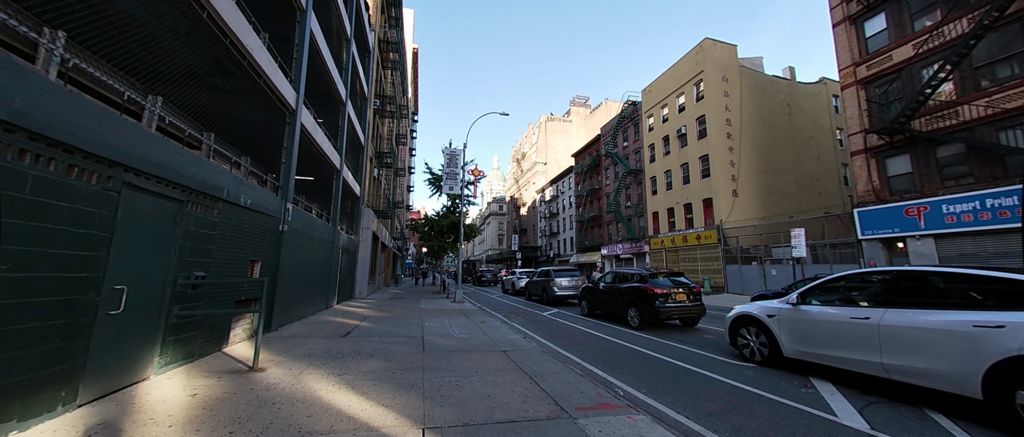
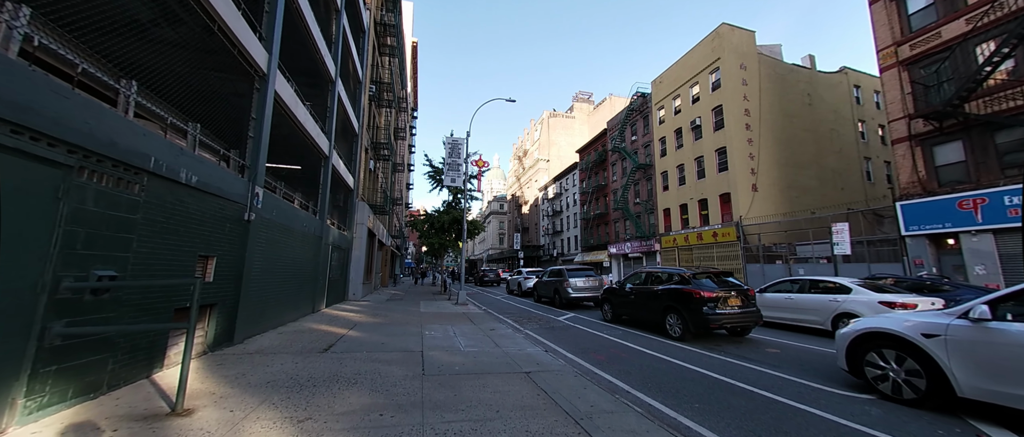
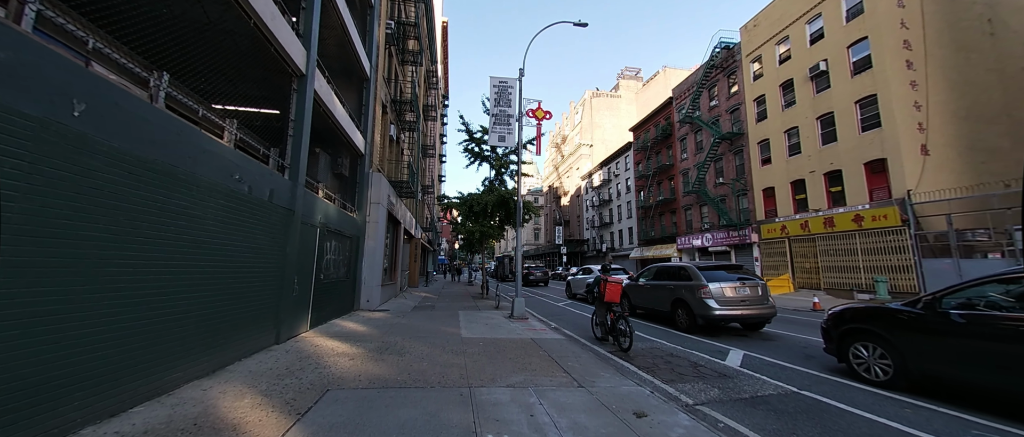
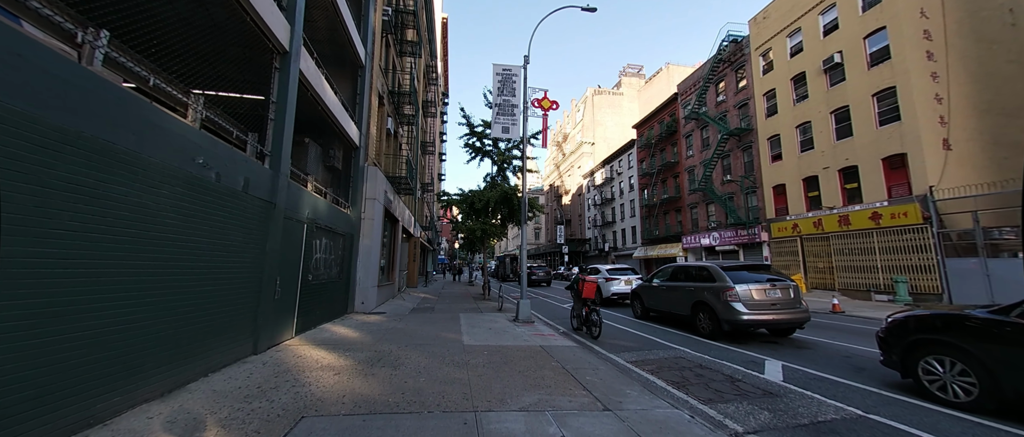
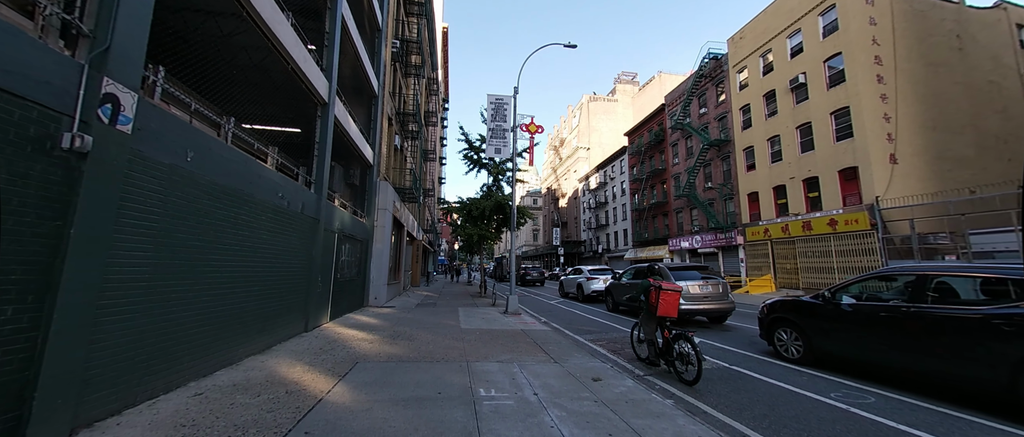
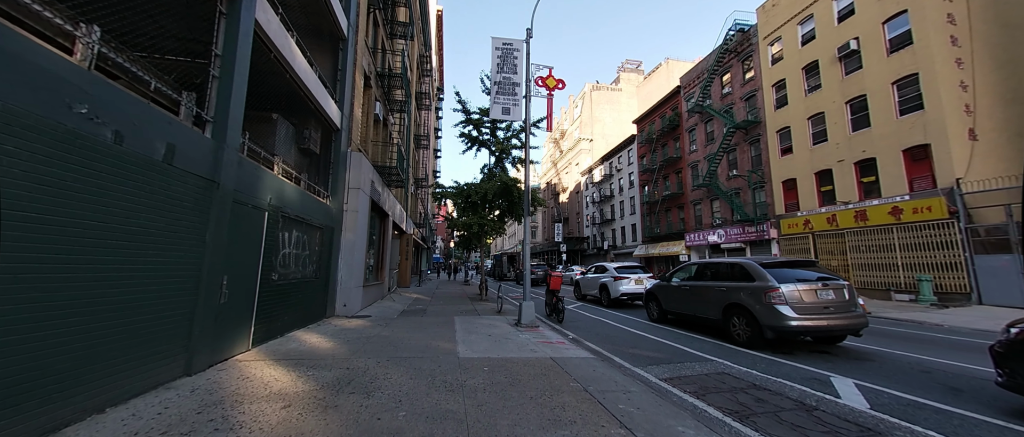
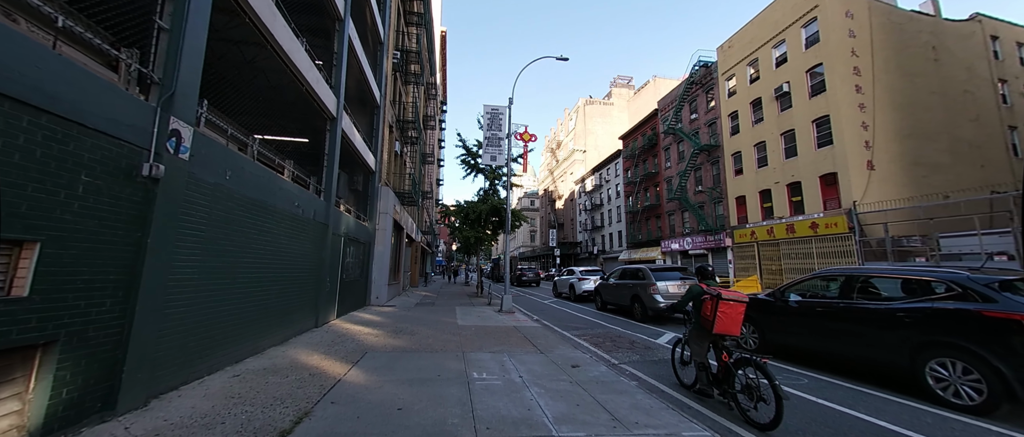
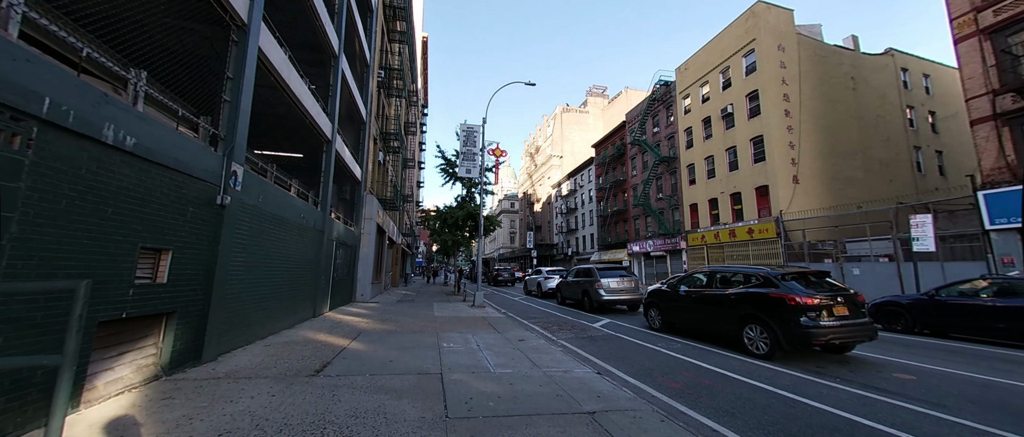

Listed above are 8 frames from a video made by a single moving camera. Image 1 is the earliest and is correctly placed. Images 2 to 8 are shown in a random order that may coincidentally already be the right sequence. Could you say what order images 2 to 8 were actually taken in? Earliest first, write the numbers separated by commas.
2, 8, 7, 5, 3, 4, 6
